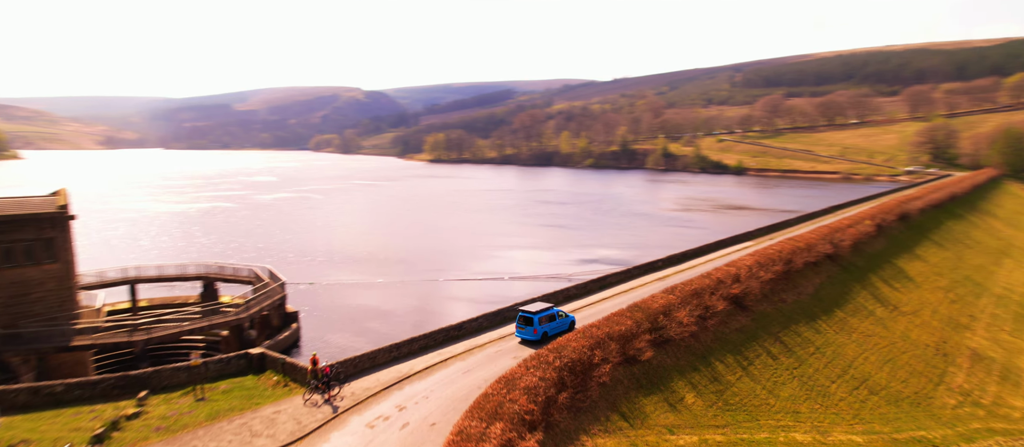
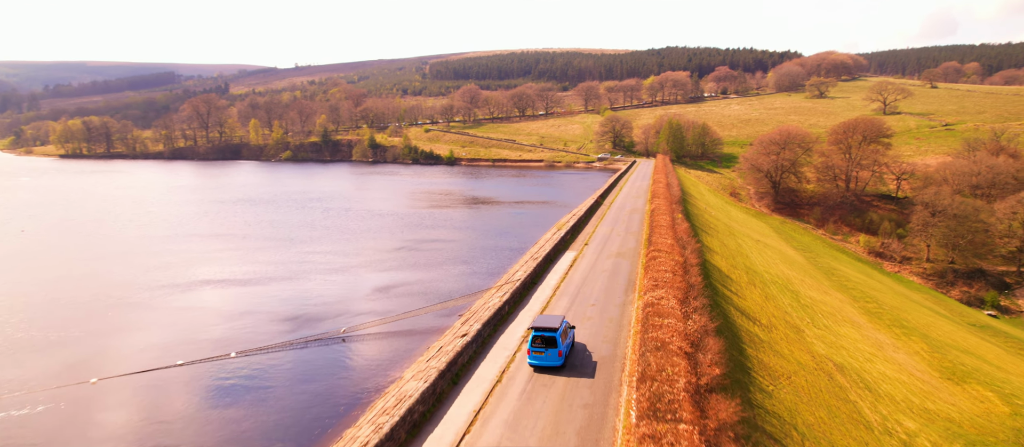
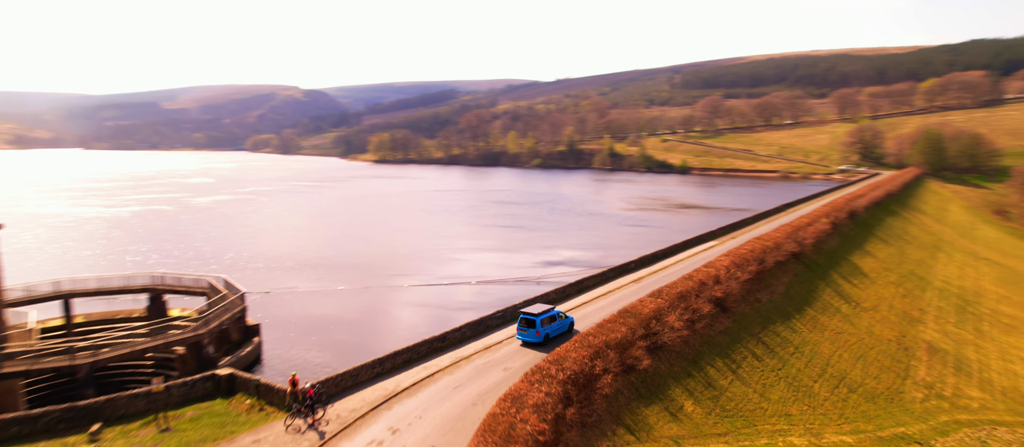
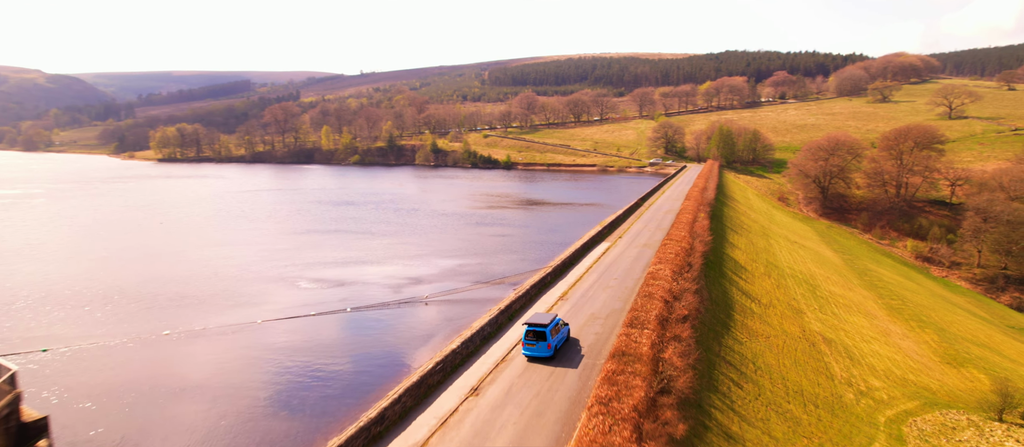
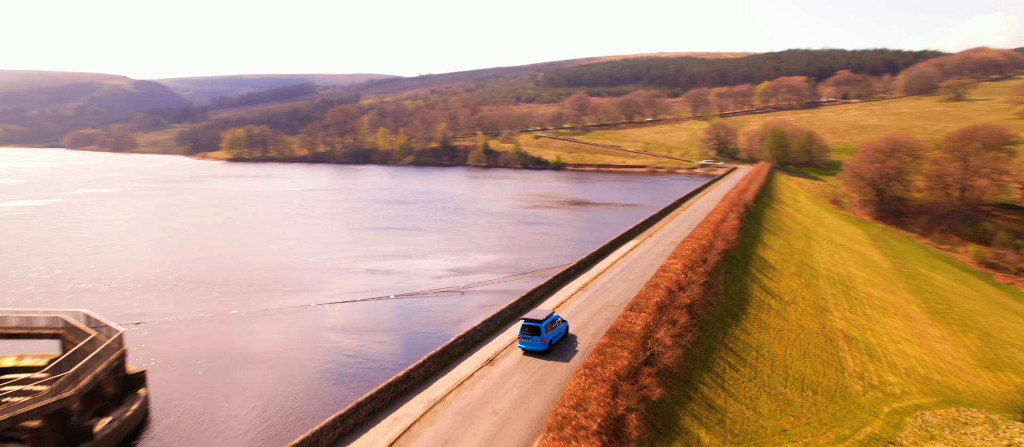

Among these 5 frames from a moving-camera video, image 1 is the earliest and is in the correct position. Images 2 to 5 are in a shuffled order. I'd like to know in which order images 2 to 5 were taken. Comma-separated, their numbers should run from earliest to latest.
3, 5, 4, 2
